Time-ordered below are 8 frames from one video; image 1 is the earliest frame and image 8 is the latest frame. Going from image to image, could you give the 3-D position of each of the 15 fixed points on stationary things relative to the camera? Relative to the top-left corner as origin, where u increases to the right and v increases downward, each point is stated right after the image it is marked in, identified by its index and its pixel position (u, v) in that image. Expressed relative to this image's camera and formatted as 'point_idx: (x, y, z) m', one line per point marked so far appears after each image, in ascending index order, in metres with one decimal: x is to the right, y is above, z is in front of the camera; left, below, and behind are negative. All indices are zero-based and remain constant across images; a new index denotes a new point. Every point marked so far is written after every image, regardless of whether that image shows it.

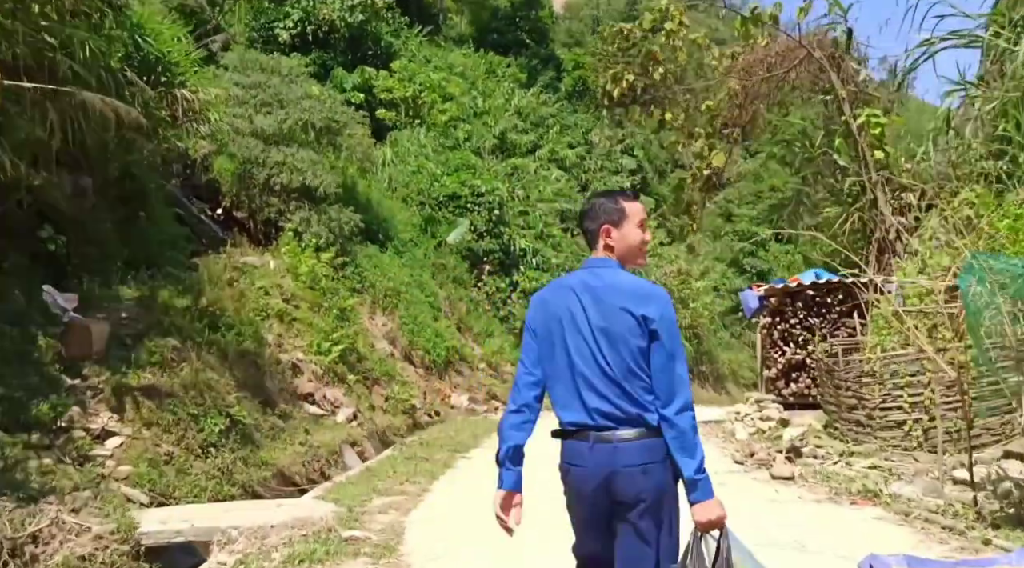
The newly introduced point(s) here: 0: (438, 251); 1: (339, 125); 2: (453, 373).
0: (-1.4, +0.6, +18.7) m
1: (-3.0, +2.8, +17.0) m
2: (-0.9, -1.4, +15.7) m
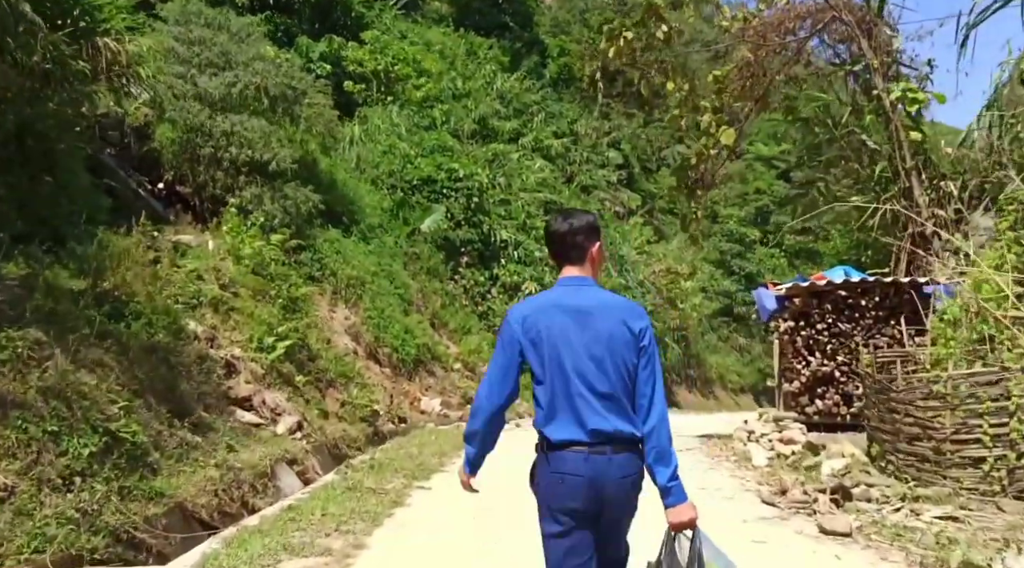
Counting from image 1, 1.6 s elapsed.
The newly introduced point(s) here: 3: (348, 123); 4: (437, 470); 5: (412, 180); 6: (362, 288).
0: (-1.7, +0.8, +16.8) m
1: (-3.2, +2.9, +15.0) m
2: (-1.2, -1.2, +13.8) m
3: (-3.0, +3.0, +18.3) m
4: (-0.6, -1.6, +8.1) m
5: (-1.8, +1.8, +17.3) m
6: (-2.2, -0.1, +13.9) m
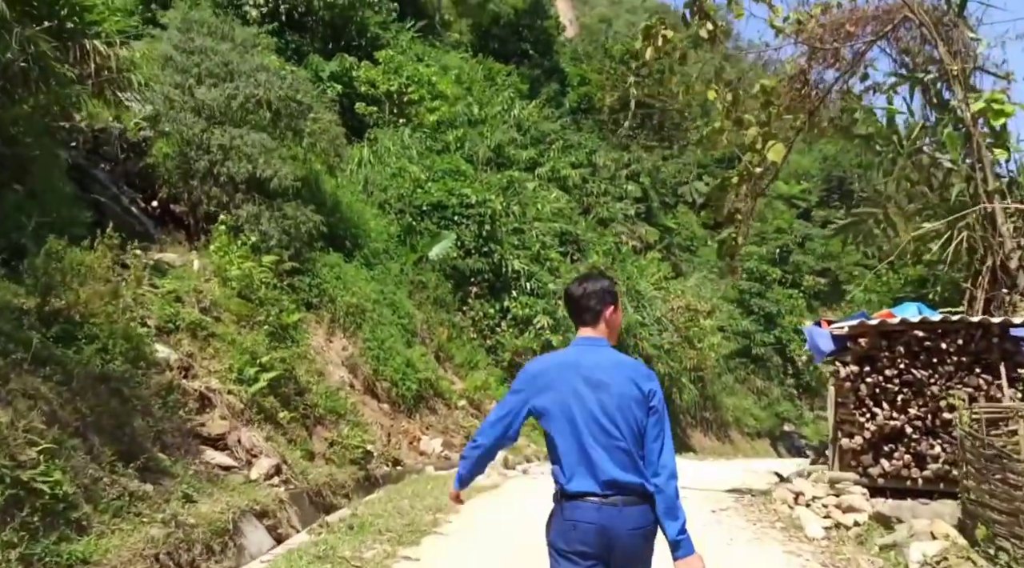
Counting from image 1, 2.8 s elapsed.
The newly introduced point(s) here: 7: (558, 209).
0: (-1.5, +0.3, +15.7) m
1: (-3.0, +2.6, +14.1) m
2: (-1.1, -1.6, +12.7) m
3: (-2.8, +2.5, +17.3) m
4: (-0.6, -1.8, +7.0) m
5: (-1.5, +1.3, +16.3) m
6: (-2.0, -0.4, +12.9) m
7: (+0.9, +1.6, +19.9) m
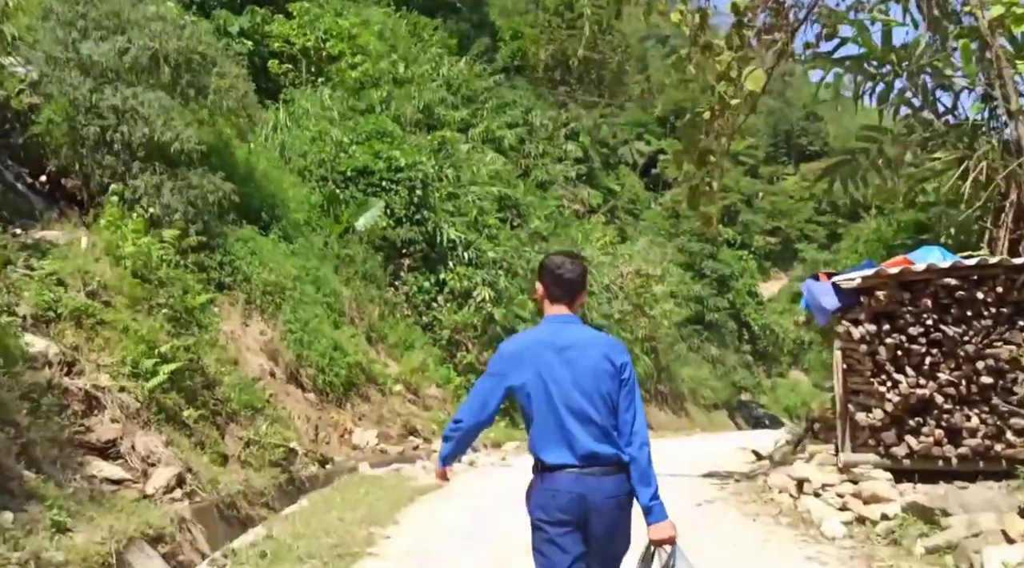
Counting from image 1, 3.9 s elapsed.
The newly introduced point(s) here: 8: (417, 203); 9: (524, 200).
0: (-2.5, +0.7, +14.3) m
1: (-3.9, +2.8, +12.5) m
2: (-1.8, -1.3, +11.4) m
3: (-3.9, +2.9, +15.8) m
4: (-0.9, -1.6, +5.7) m
5: (-2.6, +1.7, +14.9) m
6: (-2.7, -0.1, +11.5) m
7: (-0.4, +2.2, +18.6) m
8: (-1.5, +1.2, +15.0) m
9: (+0.2, +1.6, +18.5) m
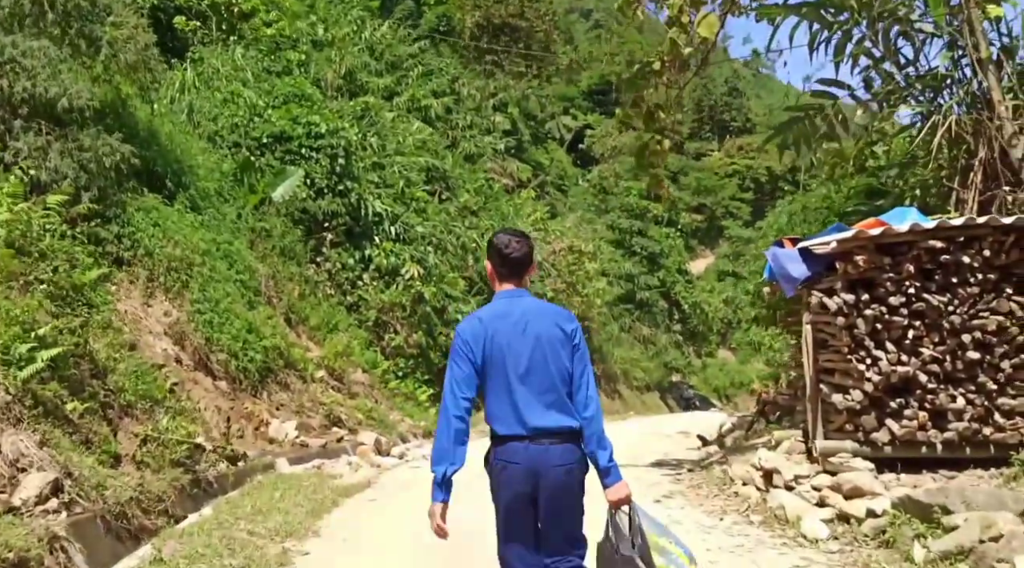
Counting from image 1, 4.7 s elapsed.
0: (-3.4, +1.0, +13.1) m
1: (-4.7, +3.1, +11.1) m
2: (-2.5, -1.0, +10.3) m
3: (-4.9, +3.2, +14.4) m
4: (-1.1, -1.4, +4.7) m
5: (-3.5, +2.1, +13.6) m
6: (-3.4, +0.1, +10.2) m
7: (-1.6, +2.6, +17.5) m
8: (-2.5, +1.6, +13.8) m
9: (-1.1, +2.0, +17.5) m
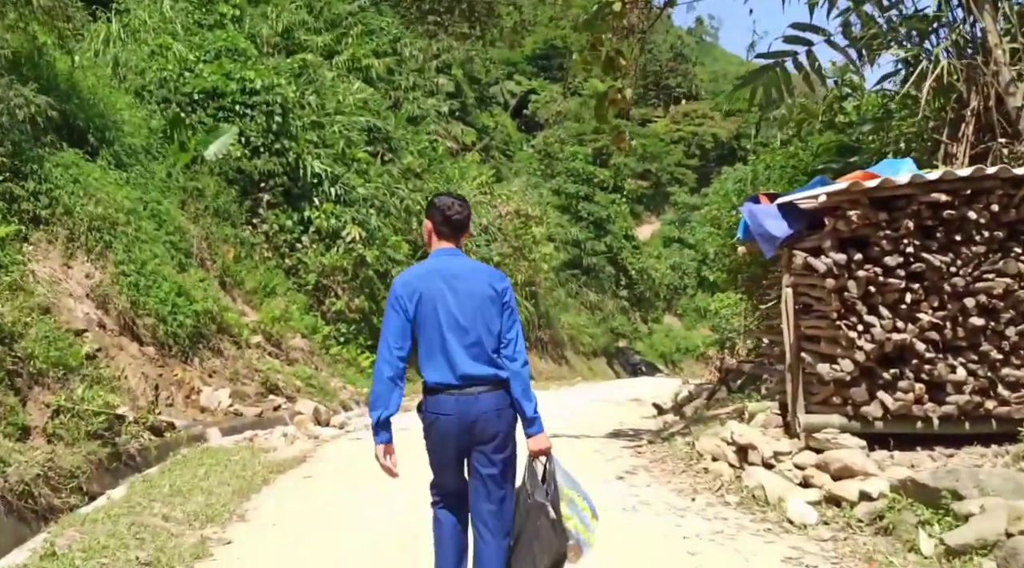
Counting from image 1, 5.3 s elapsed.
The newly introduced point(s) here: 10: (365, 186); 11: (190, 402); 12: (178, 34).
0: (-4.1, +1.4, +12.4) m
1: (-5.3, +3.5, +10.4) m
2: (-3.0, -0.6, +9.7) m
3: (-5.7, +3.7, +13.6) m
4: (-1.4, -1.2, +4.3) m
5: (-4.3, +2.5, +12.9) m
6: (-4.0, +0.5, +9.6) m
7: (-2.6, +3.2, +16.9) m
8: (-3.2, +2.1, +13.2) m
9: (-2.0, +2.6, +16.9) m
10: (-2.1, +1.4, +14.3) m
11: (-2.9, -1.0, +8.7) m
12: (-4.7, +3.6, +13.8) m
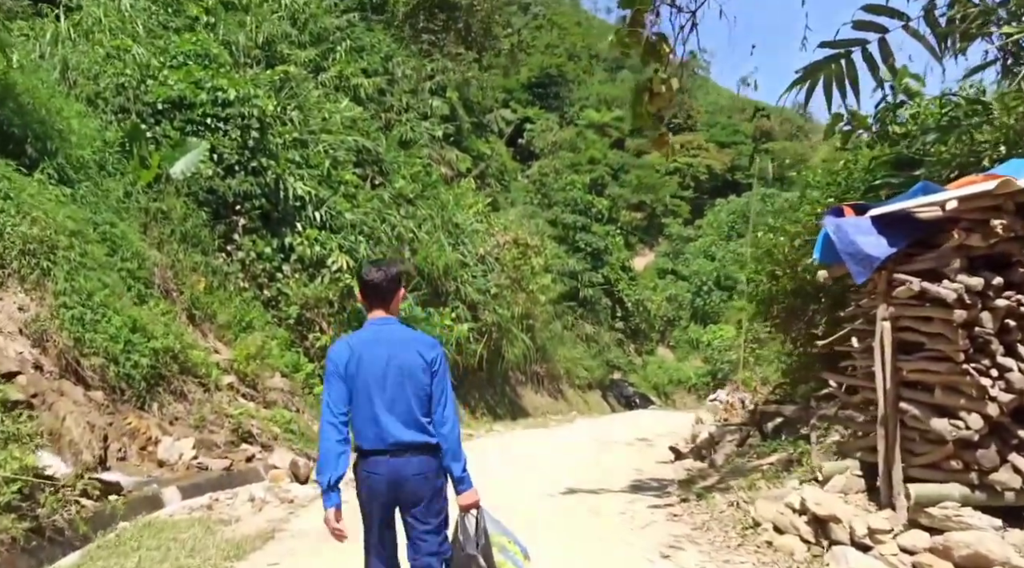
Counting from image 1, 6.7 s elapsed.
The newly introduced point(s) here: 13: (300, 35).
0: (-4.1, +1.1, +11.3) m
1: (-5.3, +3.2, +9.3) m
2: (-3.0, -0.9, +8.6) m
3: (-5.7, +3.3, +12.5) m
4: (-1.3, -1.3, +3.1) m
5: (-4.2, +2.1, +11.8) m
6: (-3.9, +0.2, +8.5) m
7: (-2.6, +2.7, +15.9) m
8: (-3.2, +1.7, +12.1) m
9: (-2.1, +2.1, +15.9) m
10: (-2.1, +1.0, +13.2) m
11: (-2.8, -1.3, +7.5) m
12: (-4.8, +3.1, +12.8) m
13: (-3.8, +4.4, +17.5) m
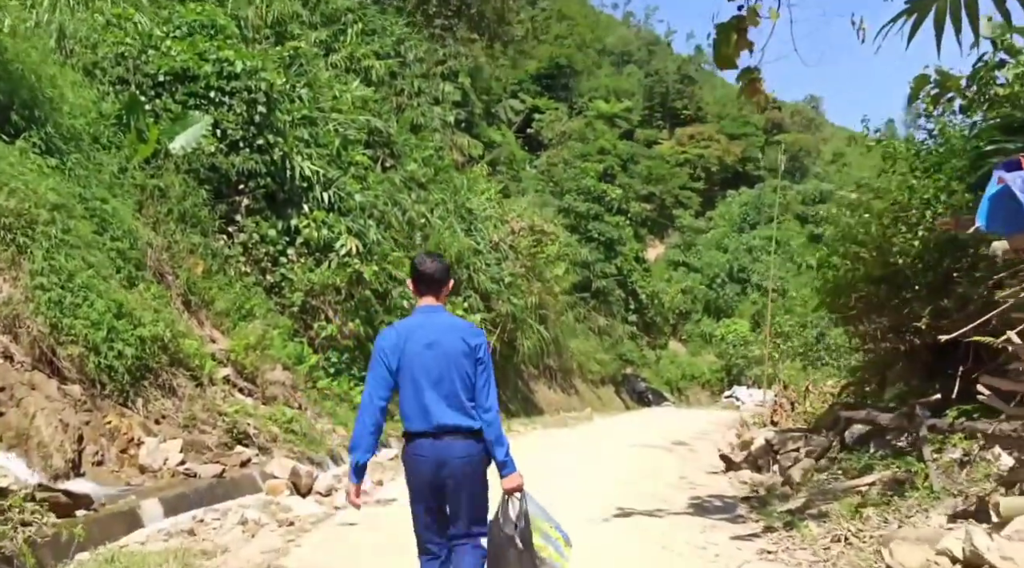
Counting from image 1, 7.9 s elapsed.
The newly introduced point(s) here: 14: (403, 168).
0: (-3.8, +1.2, +10.3) m
1: (-4.9, +3.4, +8.3) m
2: (-2.8, -0.8, +7.6) m
3: (-5.4, +3.5, +11.5) m
4: (-1.1, -1.3, +2.2) m
5: (-3.9, +2.3, +10.9) m
6: (-3.7, +0.4, +7.5) m
7: (-2.3, +2.9, +14.9) m
8: (-2.9, +1.8, +11.1) m
9: (-1.7, +2.3, +14.9) m
10: (-1.8, +1.2, +12.2) m
11: (-2.6, -1.2, +6.5) m
12: (-4.4, +3.3, +11.8) m
13: (-3.4, +4.7, +16.5) m
14: (-1.6, +1.8, +14.5) m
